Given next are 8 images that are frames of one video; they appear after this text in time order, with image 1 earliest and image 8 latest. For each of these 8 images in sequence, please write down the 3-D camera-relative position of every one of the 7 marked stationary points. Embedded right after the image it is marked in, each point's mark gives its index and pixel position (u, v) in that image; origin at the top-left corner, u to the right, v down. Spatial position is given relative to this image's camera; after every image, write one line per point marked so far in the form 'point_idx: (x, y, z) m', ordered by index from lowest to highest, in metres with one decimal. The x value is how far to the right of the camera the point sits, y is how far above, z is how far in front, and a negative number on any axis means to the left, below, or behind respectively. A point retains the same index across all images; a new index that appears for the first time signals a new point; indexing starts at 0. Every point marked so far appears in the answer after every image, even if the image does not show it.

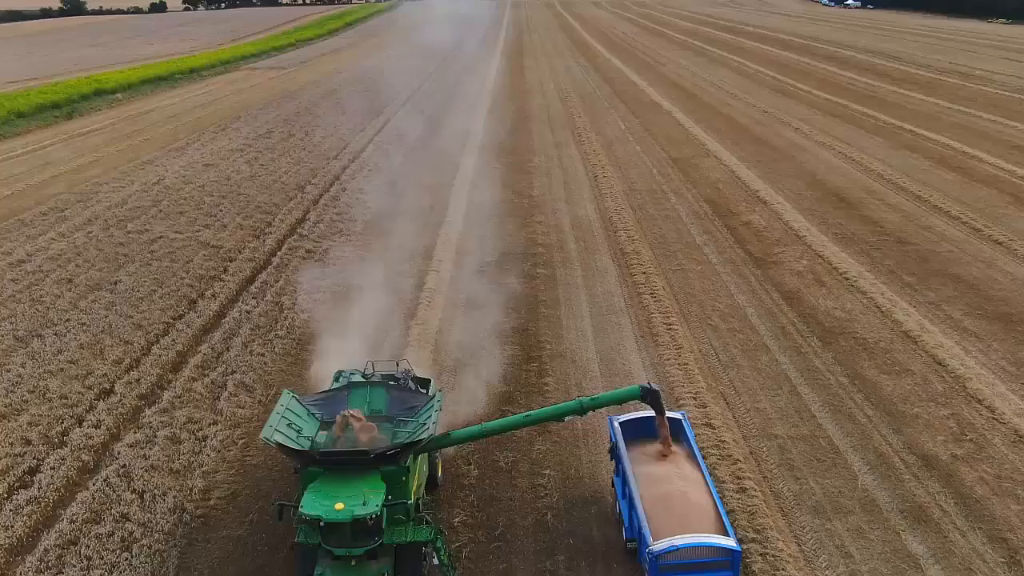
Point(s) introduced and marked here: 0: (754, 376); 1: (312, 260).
0: (+4.1, -1.5, +12.9) m
1: (-4.7, +0.7, +18.1) m
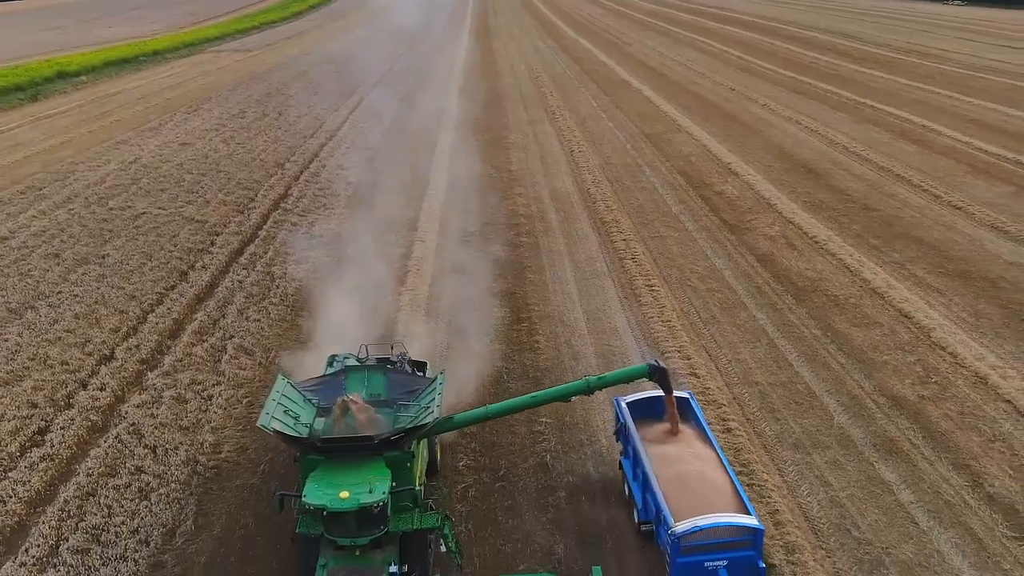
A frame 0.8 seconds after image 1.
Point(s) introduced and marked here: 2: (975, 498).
0: (+3.9, -0.8, +13.6) m
1: (-5.1, +1.3, +18.3) m
2: (+5.7, -2.6, +9.4) m
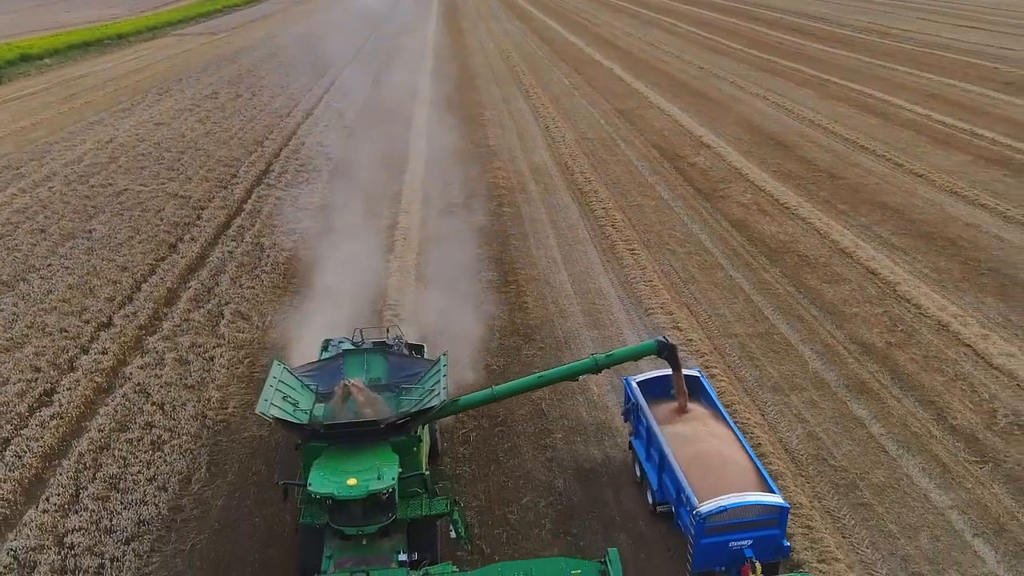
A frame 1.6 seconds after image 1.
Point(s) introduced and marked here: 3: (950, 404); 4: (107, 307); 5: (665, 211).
0: (+3.7, 0.0, +14.3) m
1: (-5.6, +2.0, +18.6) m
2: (+5.7, -1.9, +10.2) m
3: (+6.1, -1.6, +10.8) m
4: (-7.1, -0.3, +13.5) m
5: (+3.7, +1.9, +18.5) m
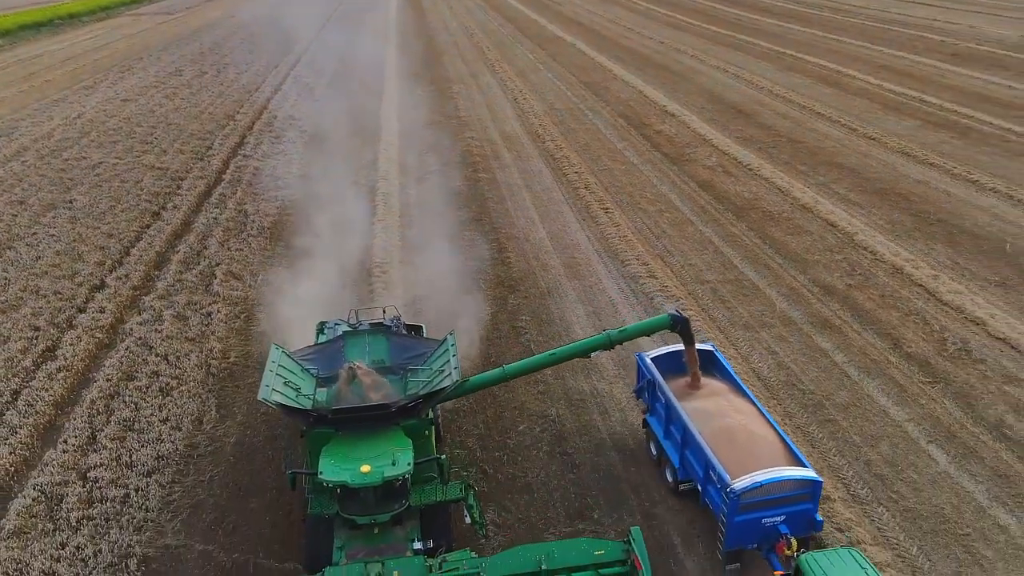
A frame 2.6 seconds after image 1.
0: (+3.4, +0.9, +15.1) m
1: (-6.2, +2.8, +18.9) m
2: (+5.6, -1.0, +11.1) m
3: (+6.0, -0.7, +11.7) m
4: (-7.4, +0.3, +13.8) m
5: (+3.1, +2.9, +19.2) m
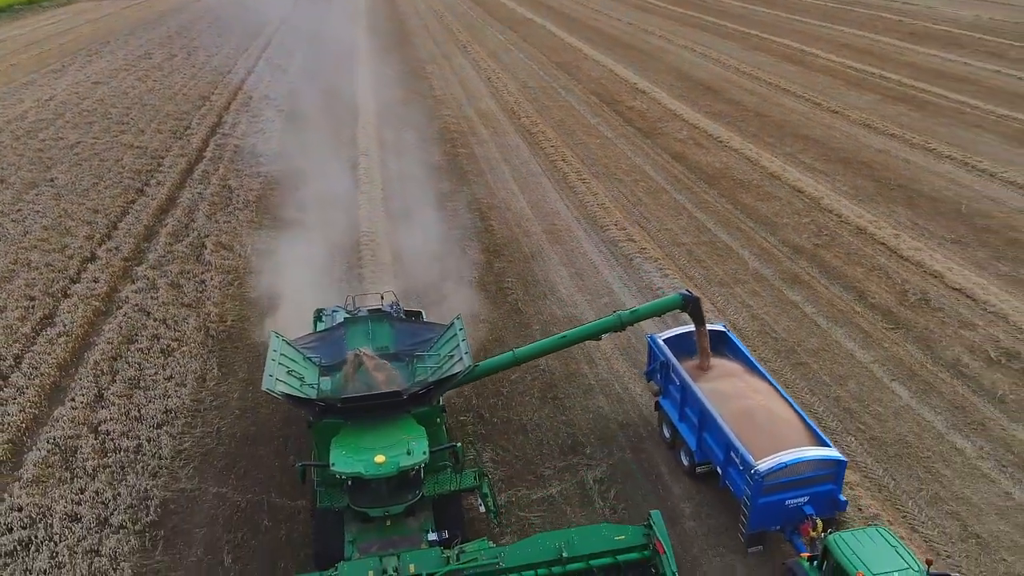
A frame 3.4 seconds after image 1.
0: (+3.0, +1.6, +15.7) m
1: (-6.7, +3.4, +19.0) m
2: (+5.4, -0.3, +11.8) m
3: (+5.8, 0.0, +12.4) m
4: (-7.7, +0.8, +14.0) m
5: (+2.5, +3.6, +19.8) m
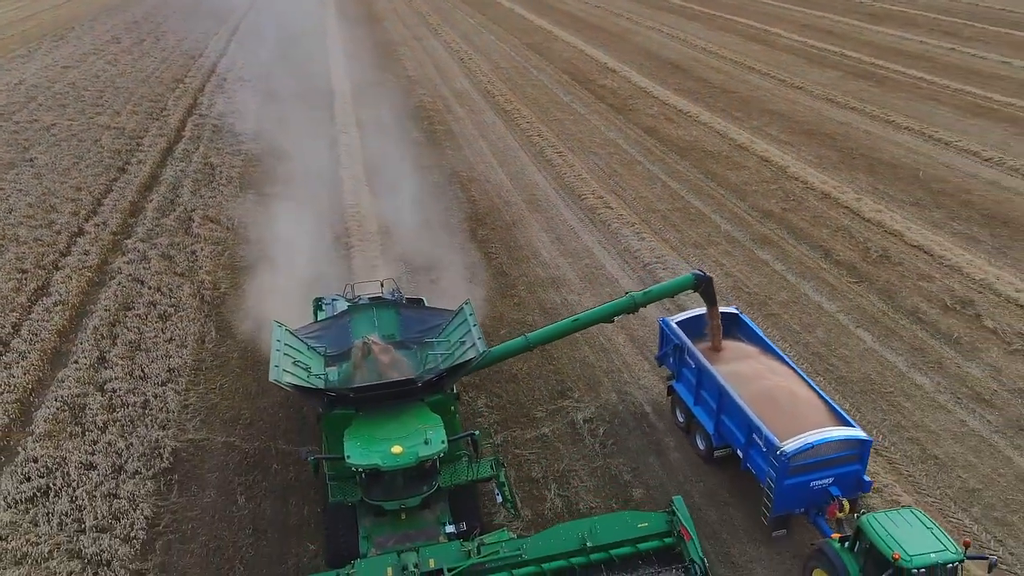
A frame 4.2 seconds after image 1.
0: (+2.6, +2.3, +16.2) m
1: (-7.3, +3.9, +19.2) m
2: (+5.1, +0.4, +12.5) m
3: (+5.5, +0.7, +13.1) m
4: (-8.1, +1.3, +14.1) m
5: (+1.9, +4.4, +20.3) m
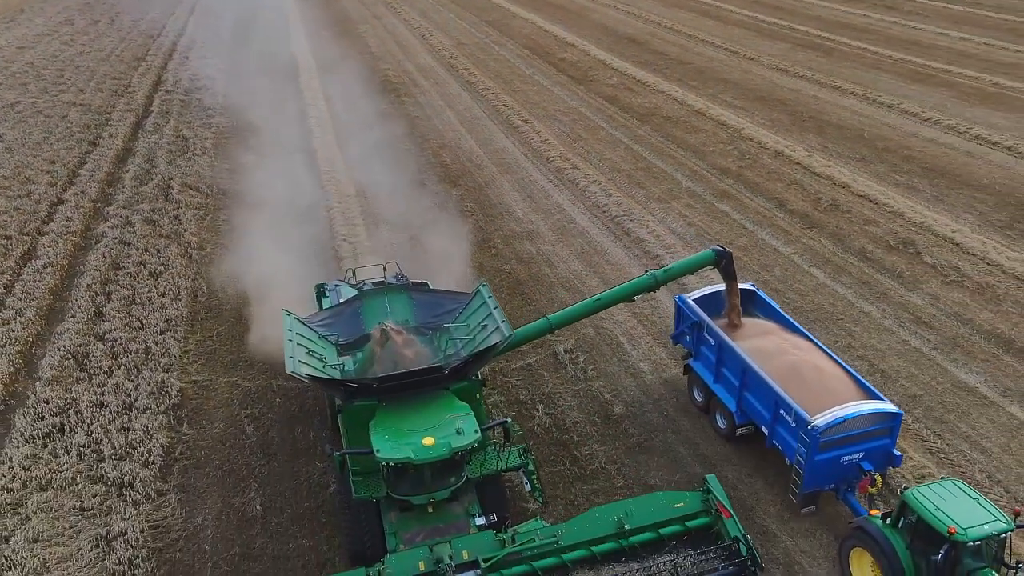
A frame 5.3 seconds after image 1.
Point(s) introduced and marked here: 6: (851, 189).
0: (+1.9, +3.2, +16.9) m
1: (-8.1, +4.6, +19.4) m
2: (+4.7, +1.3, +13.4) m
3: (+5.0, +1.7, +14.0) m
4: (-8.6, +1.8, +14.3) m
5: (+0.9, +5.3, +20.9) m
6: (+6.3, +1.8, +14.2) m
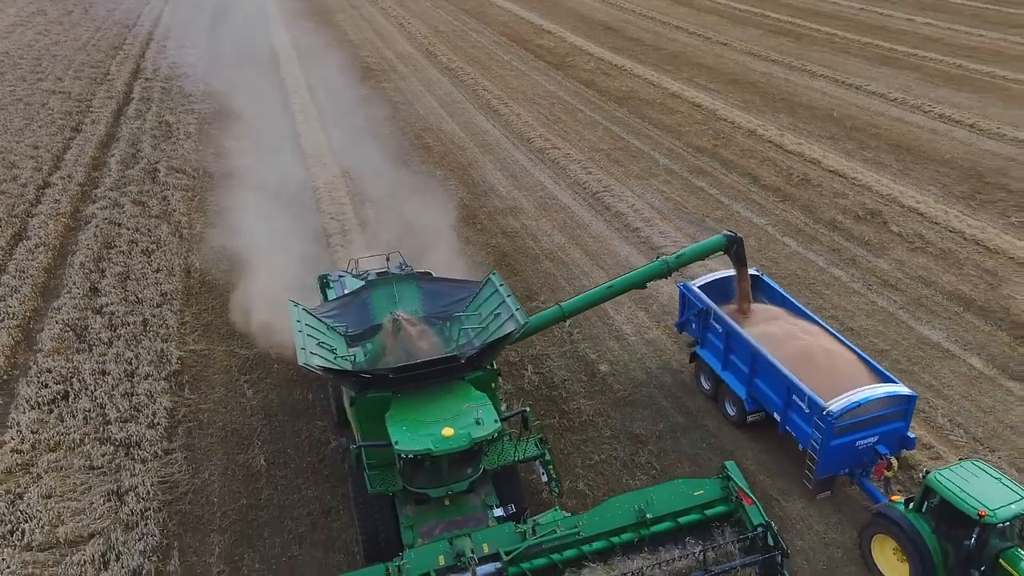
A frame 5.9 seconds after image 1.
0: (+1.5, +3.7, +17.3) m
1: (-8.7, +4.9, +19.5) m
2: (+4.4, +1.8, +13.9) m
3: (+4.7, +2.2, +14.5) m
4: (-8.9, +2.2, +14.4) m
5: (+0.3, +5.8, +21.3) m
6: (+5.9, +2.4, +14.7) m
